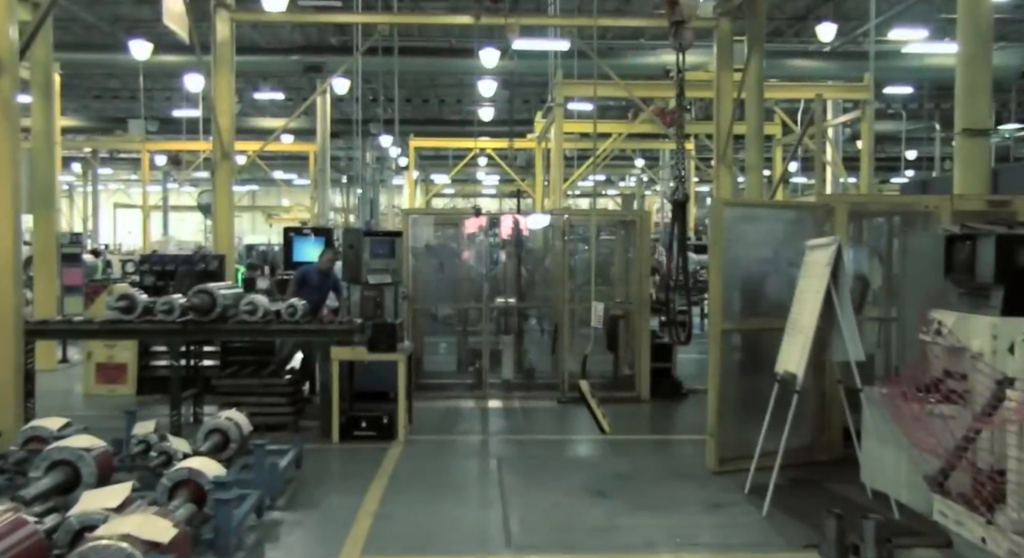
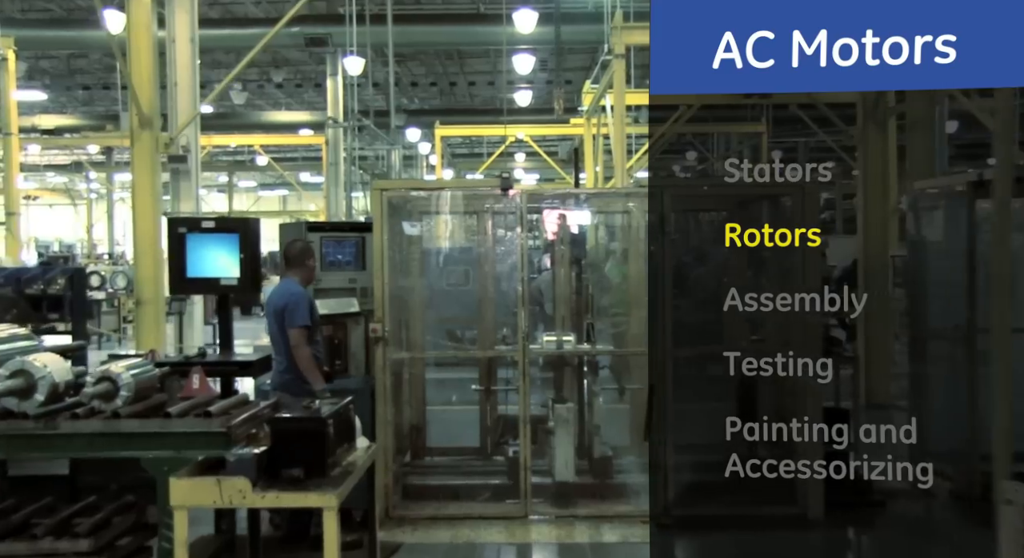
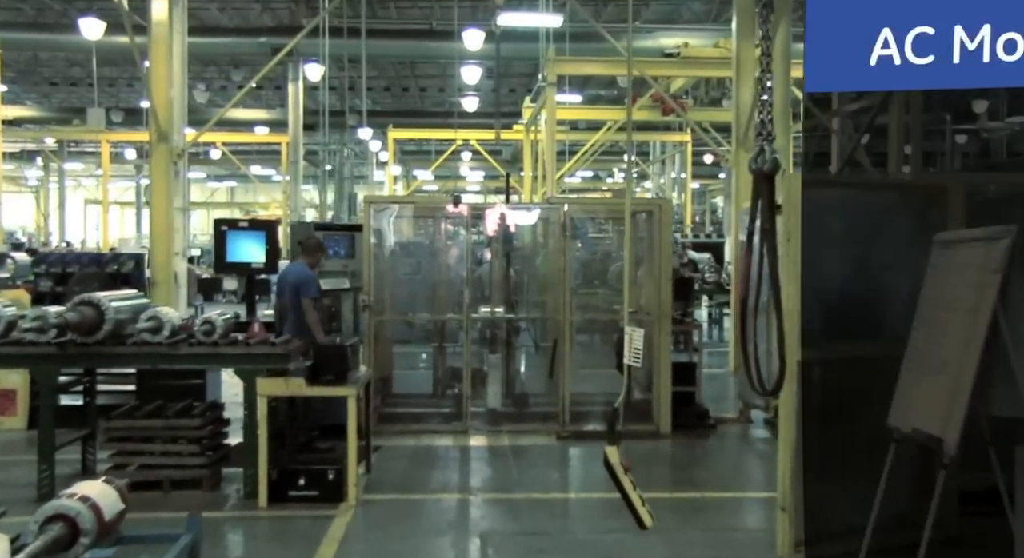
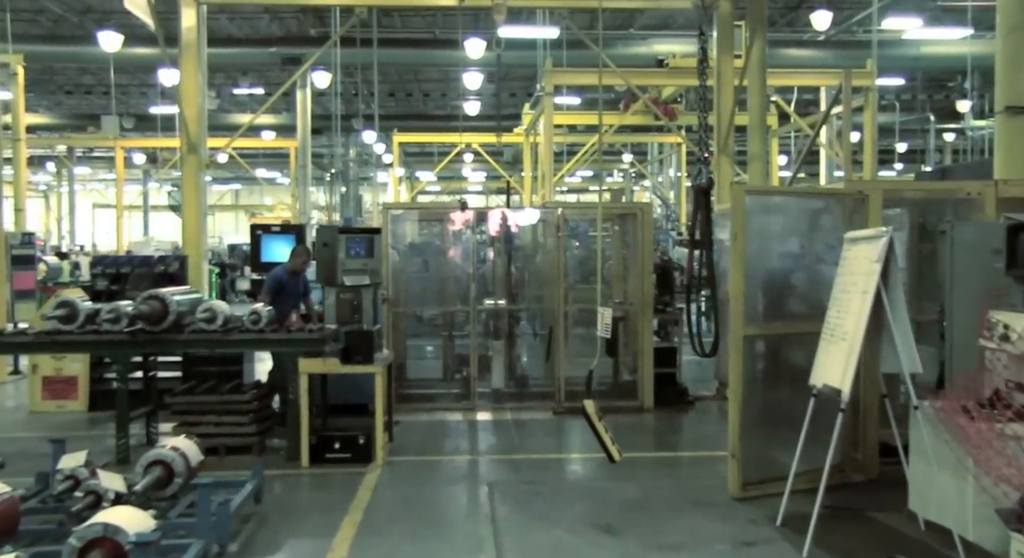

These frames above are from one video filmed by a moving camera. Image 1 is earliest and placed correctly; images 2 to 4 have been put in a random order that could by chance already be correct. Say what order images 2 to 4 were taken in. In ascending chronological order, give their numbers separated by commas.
4, 3, 2
